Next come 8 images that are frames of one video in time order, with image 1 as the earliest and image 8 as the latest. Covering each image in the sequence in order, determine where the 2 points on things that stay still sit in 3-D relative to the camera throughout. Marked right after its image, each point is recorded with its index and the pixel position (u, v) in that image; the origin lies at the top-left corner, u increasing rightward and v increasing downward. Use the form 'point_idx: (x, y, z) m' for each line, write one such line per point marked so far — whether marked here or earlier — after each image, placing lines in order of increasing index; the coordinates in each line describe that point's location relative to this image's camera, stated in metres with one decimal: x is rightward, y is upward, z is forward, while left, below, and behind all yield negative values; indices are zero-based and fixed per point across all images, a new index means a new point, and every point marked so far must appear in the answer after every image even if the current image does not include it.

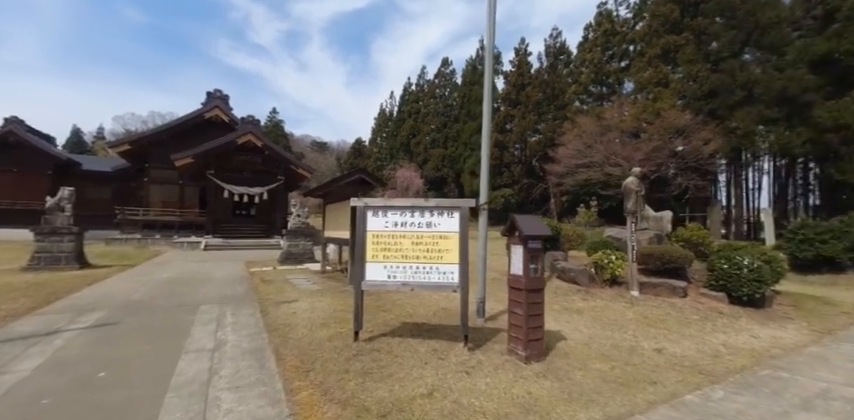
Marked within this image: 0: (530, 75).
0: (+4.9, +6.4, +19.1) m
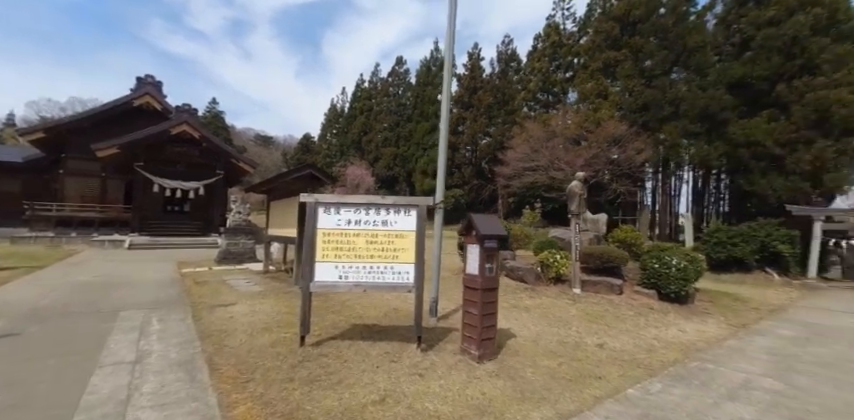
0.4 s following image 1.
0: (+2.7, +6.3, +19.5) m
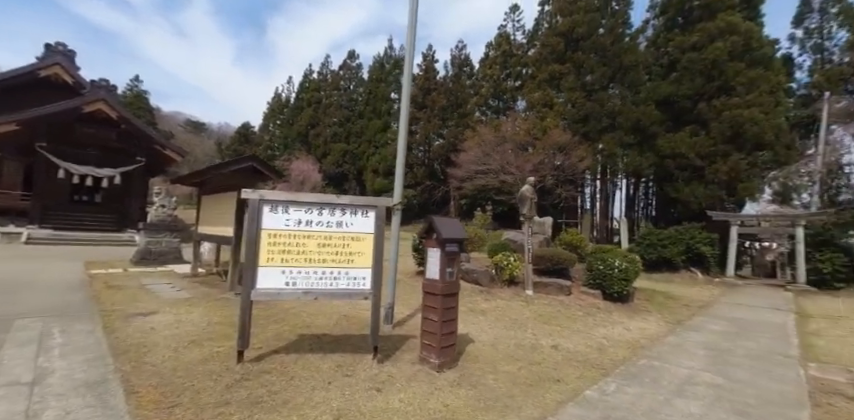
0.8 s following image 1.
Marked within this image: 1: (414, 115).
0: (+0.4, +6.1, +19.5) m
1: (-0.7, +4.5, +19.7) m
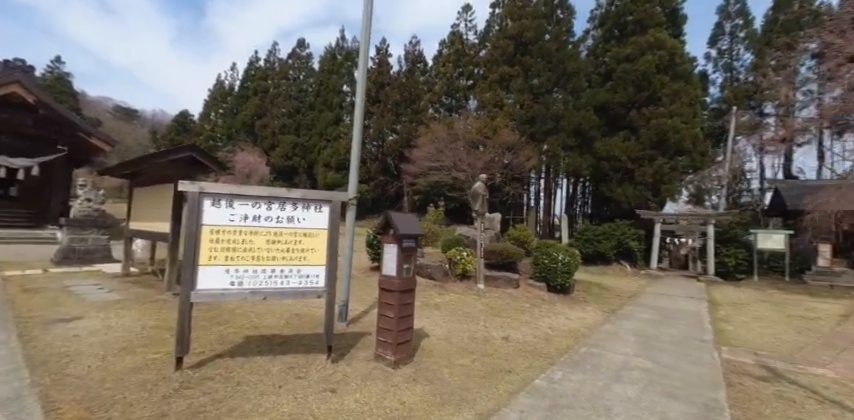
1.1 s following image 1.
0: (-1.8, +6.4, +19.3) m
1: (-3.0, +4.7, +19.4) m
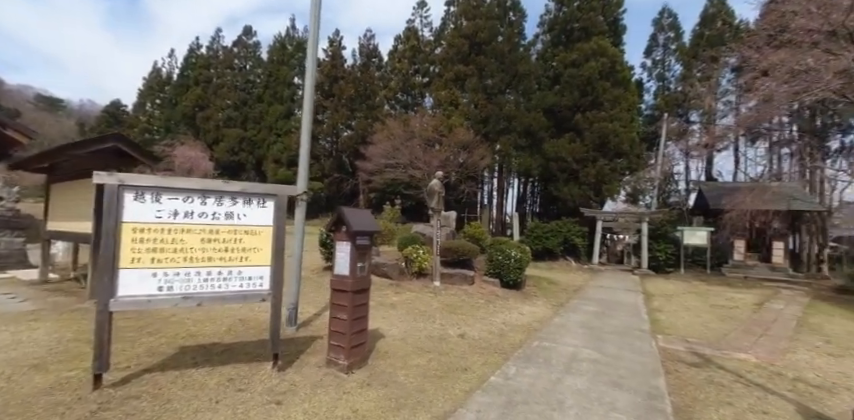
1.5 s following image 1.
0: (-3.9, +6.5, +18.9) m
1: (-5.0, +4.8, +18.8) m
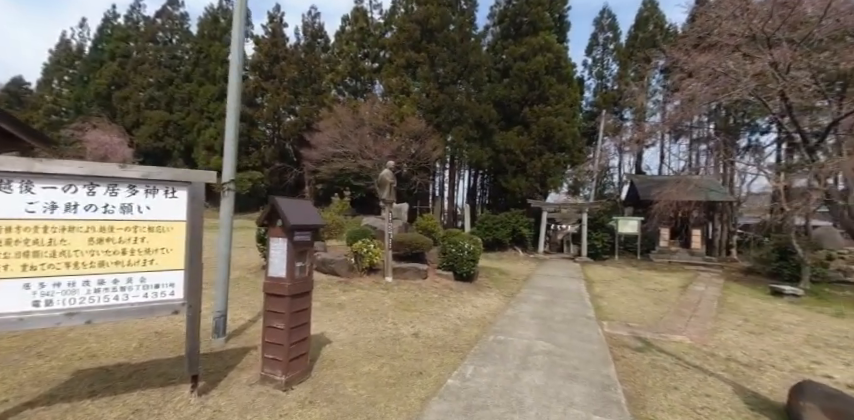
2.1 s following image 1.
0: (-6.1, +6.8, +17.9) m
1: (-7.3, +5.1, +17.7) m
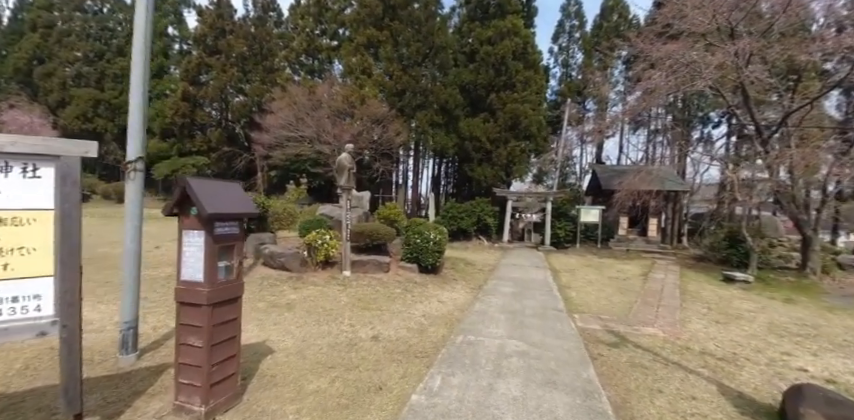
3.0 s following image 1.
0: (-7.7, +7.2, +16.7) m
1: (-8.8, +5.6, +16.4) m
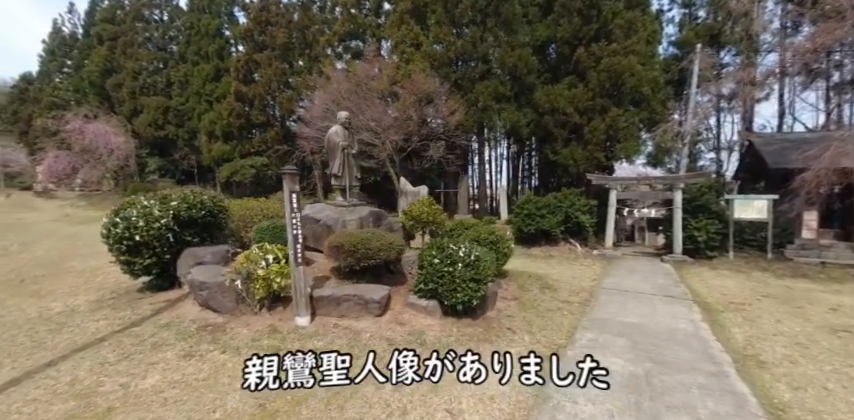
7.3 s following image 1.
0: (-5.1, +7.3, +15.2) m
1: (-6.1, +5.6, +15.2) m
